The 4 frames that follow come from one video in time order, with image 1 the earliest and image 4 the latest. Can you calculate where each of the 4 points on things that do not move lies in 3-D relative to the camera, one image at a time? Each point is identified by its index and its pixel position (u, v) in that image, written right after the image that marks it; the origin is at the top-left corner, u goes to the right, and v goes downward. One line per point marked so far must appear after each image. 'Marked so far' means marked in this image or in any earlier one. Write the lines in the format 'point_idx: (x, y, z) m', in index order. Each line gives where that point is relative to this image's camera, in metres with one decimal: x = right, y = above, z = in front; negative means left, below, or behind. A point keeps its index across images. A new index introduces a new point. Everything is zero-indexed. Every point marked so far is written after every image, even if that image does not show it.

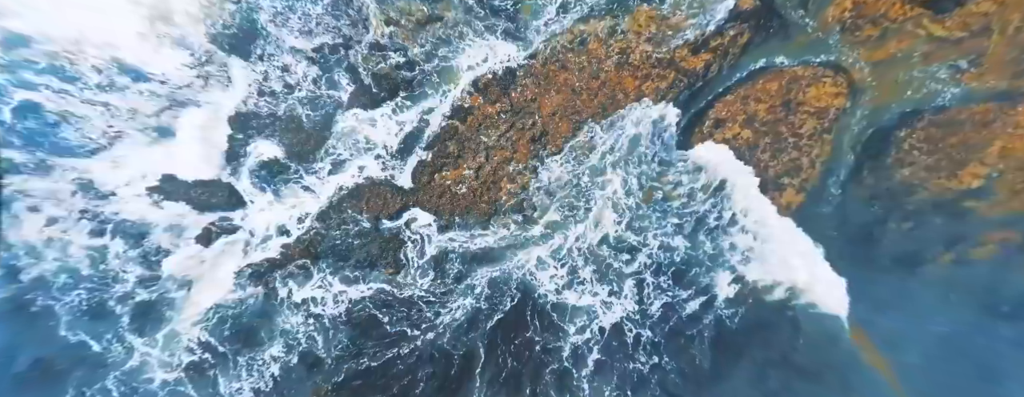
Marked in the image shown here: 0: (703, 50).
0: (+2.5, +1.9, +5.1) m
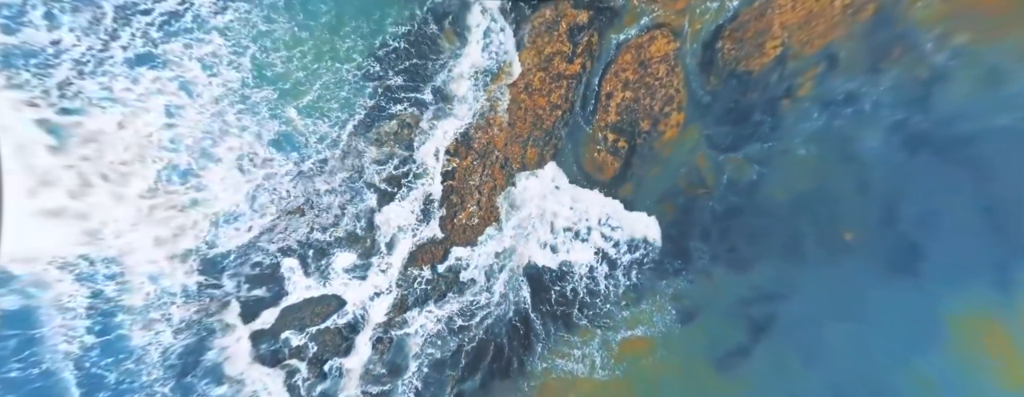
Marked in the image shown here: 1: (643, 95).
0: (+1.2, +2.7, +7.7) m
1: (+2.5, +2.0, +7.5) m
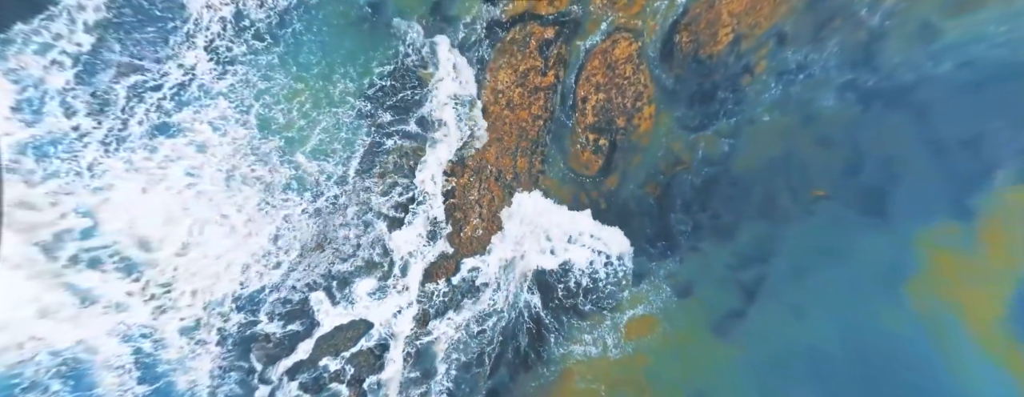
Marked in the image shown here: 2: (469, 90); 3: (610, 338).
0: (+0.7, +2.7, +8.4) m
1: (+2.1, +2.2, +8.3) m
2: (-0.9, +2.4, +8.5) m
3: (+2.1, -3.0, +8.5) m
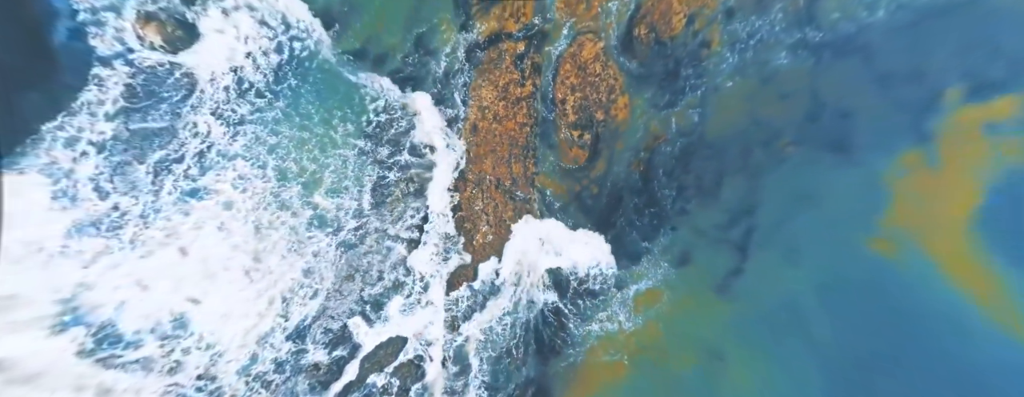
0: (+0.3, +2.7, +9.2) m
1: (+1.7, +2.4, +9.1) m
2: (-1.3, +2.1, +9.3) m
3: (+2.6, -2.7, +9.1) m
